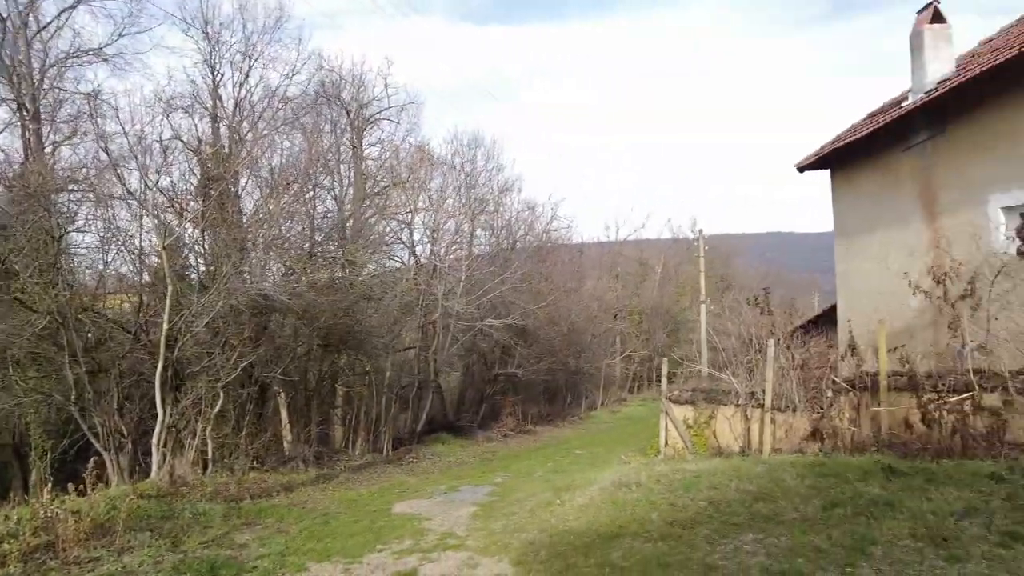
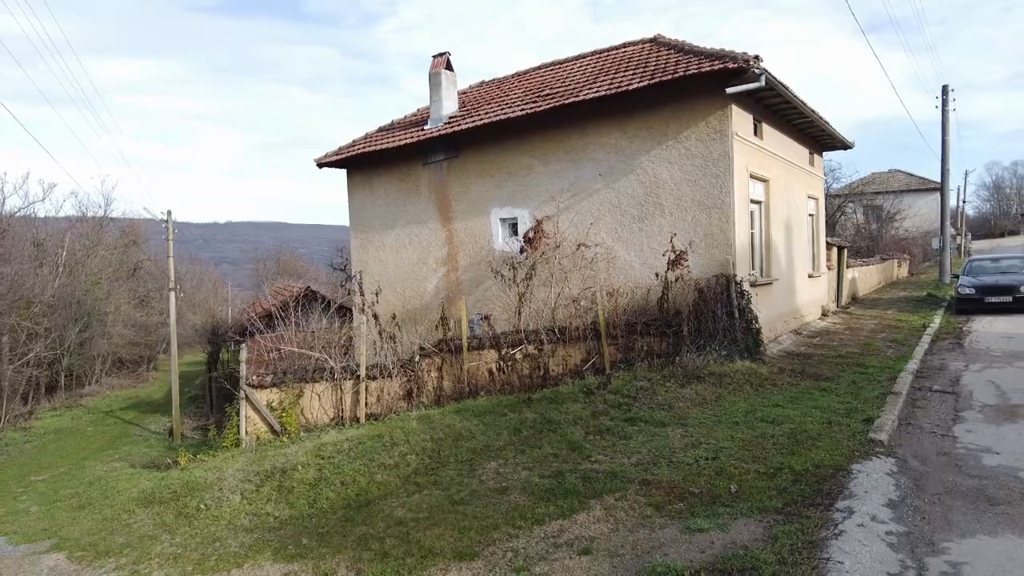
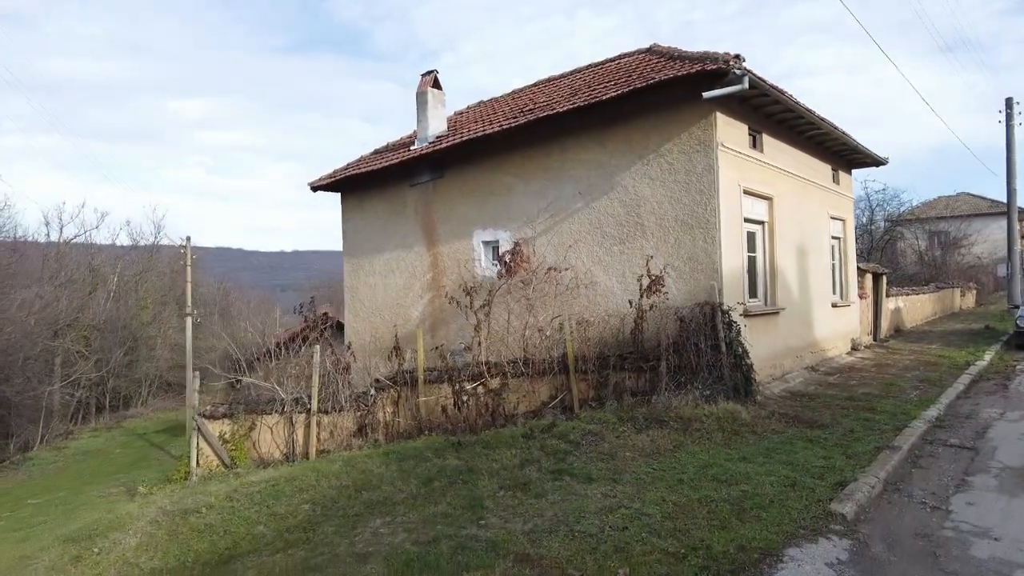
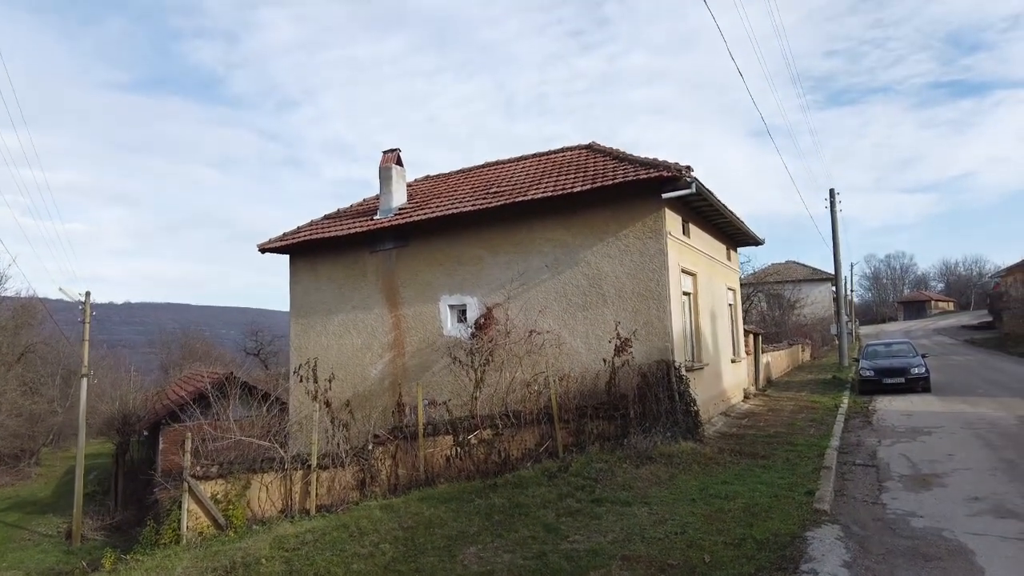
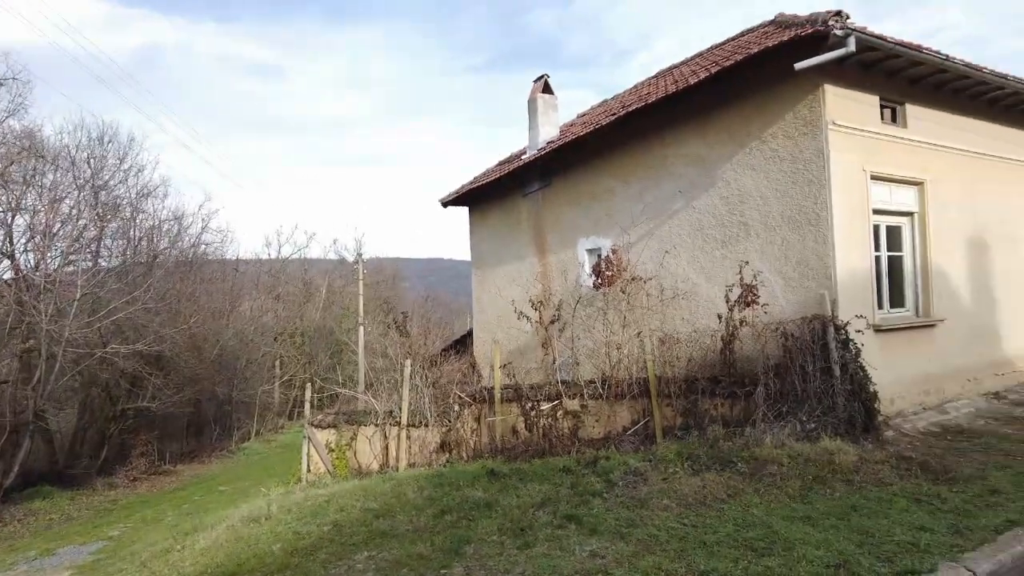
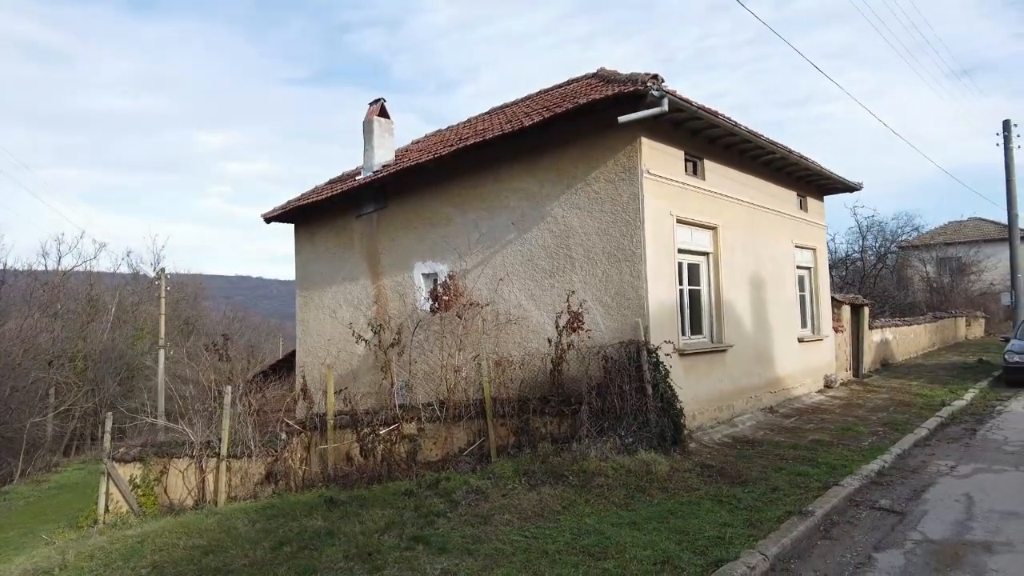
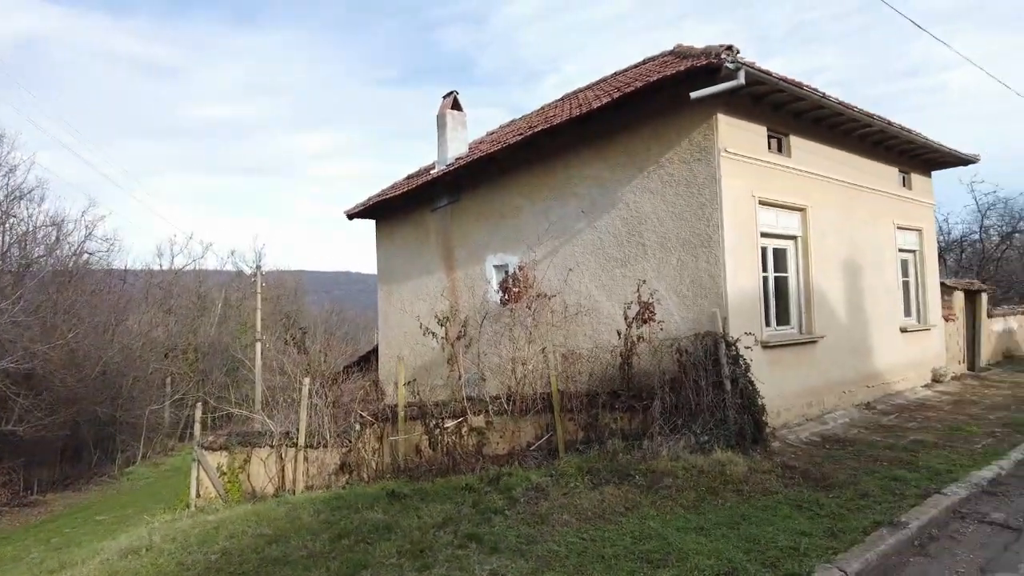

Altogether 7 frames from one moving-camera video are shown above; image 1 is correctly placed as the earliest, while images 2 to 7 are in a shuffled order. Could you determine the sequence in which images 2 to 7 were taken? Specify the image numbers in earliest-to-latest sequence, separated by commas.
5, 7, 6, 3, 2, 4
